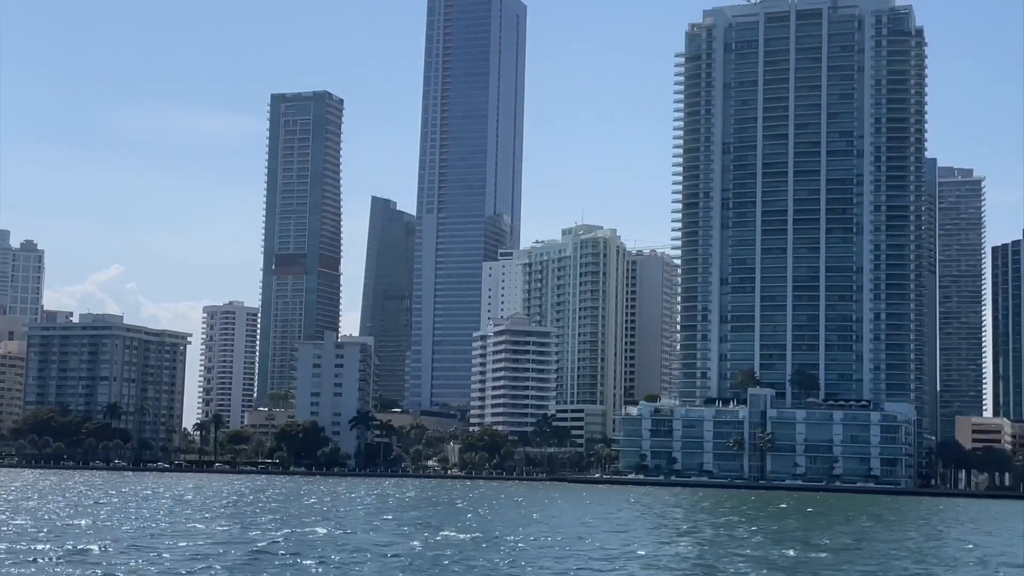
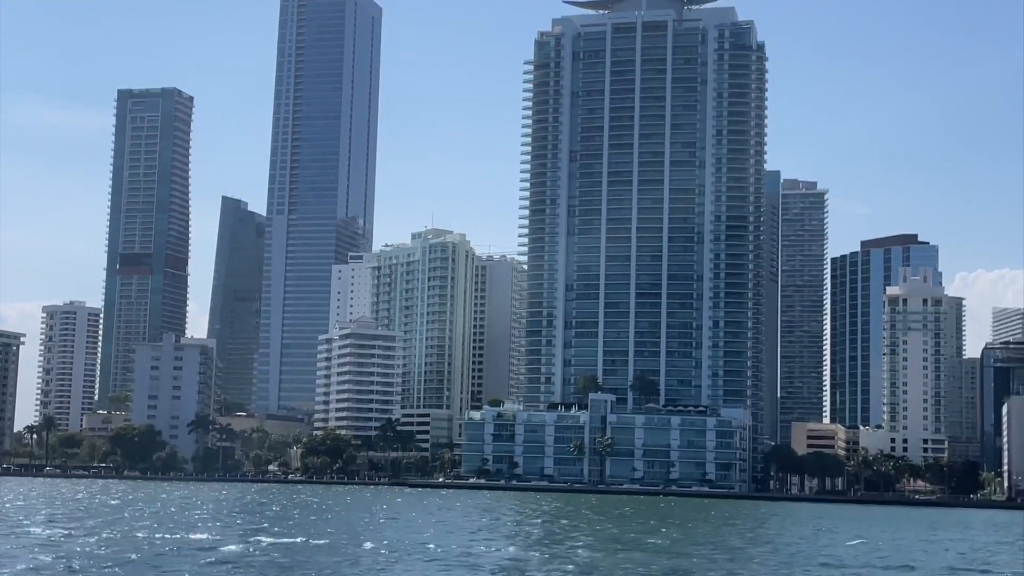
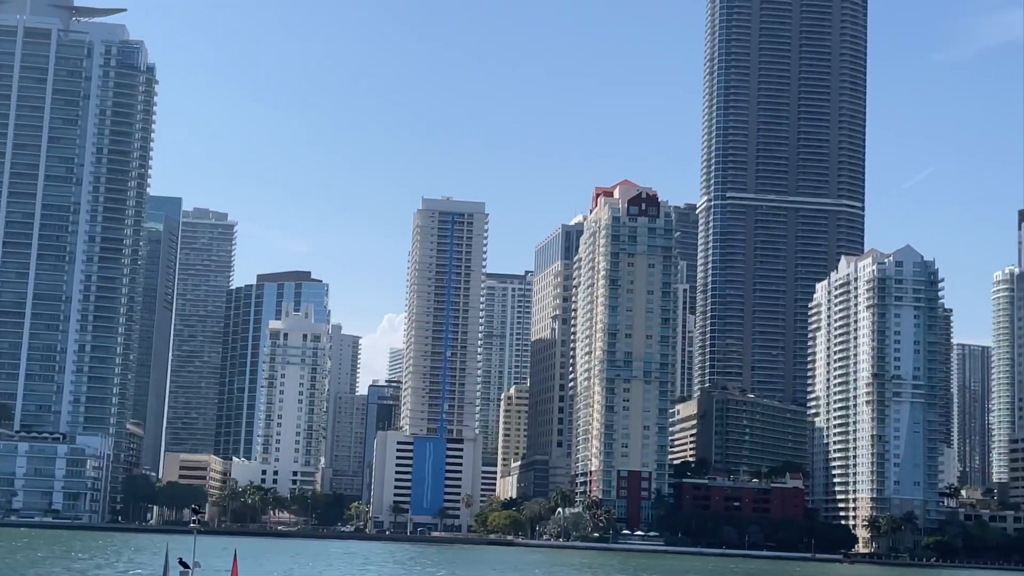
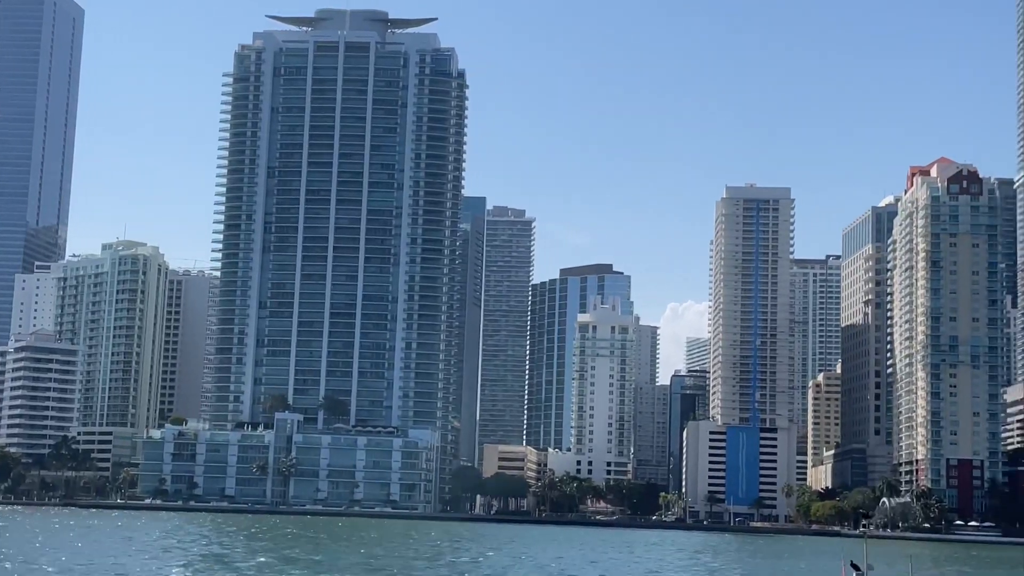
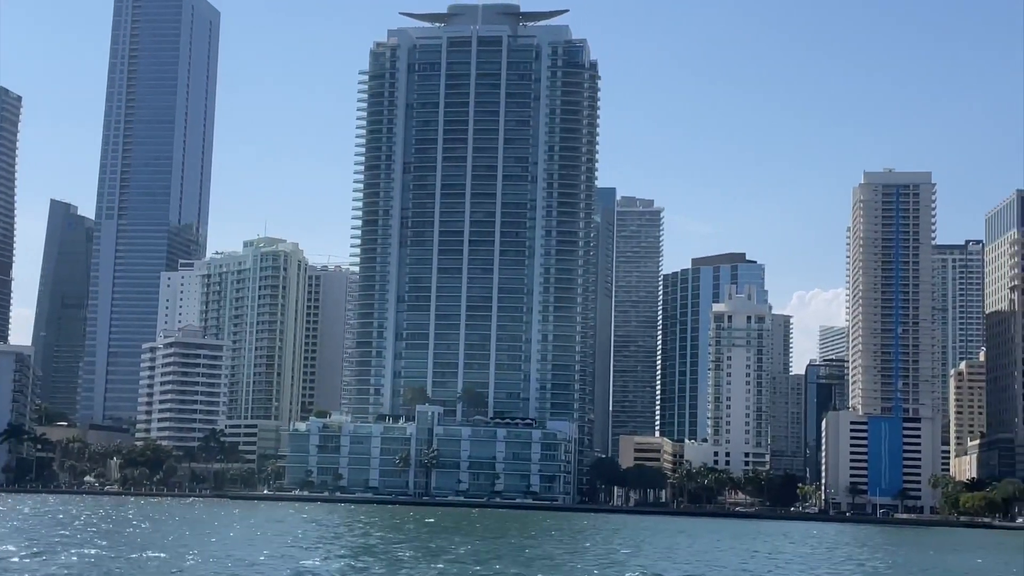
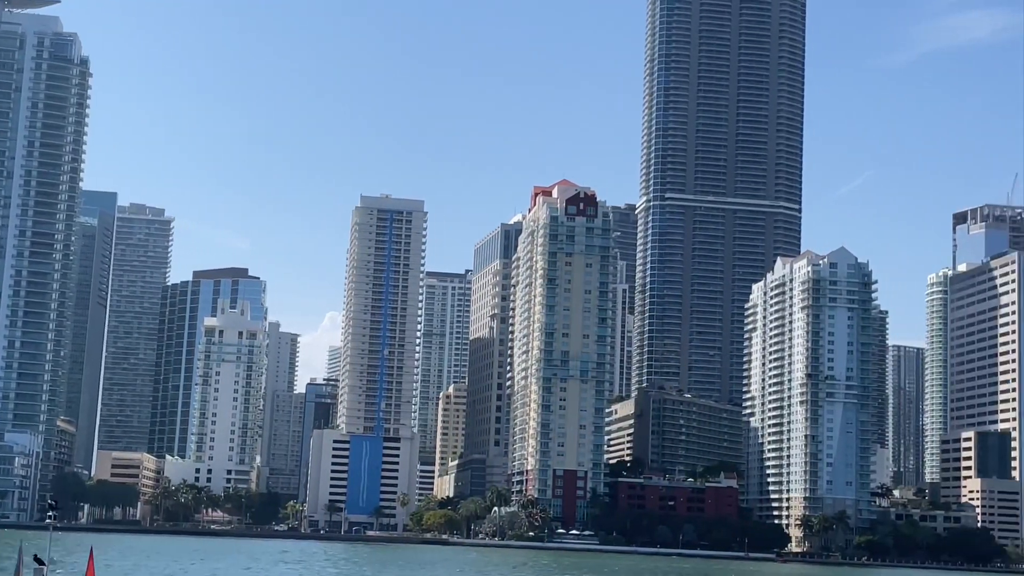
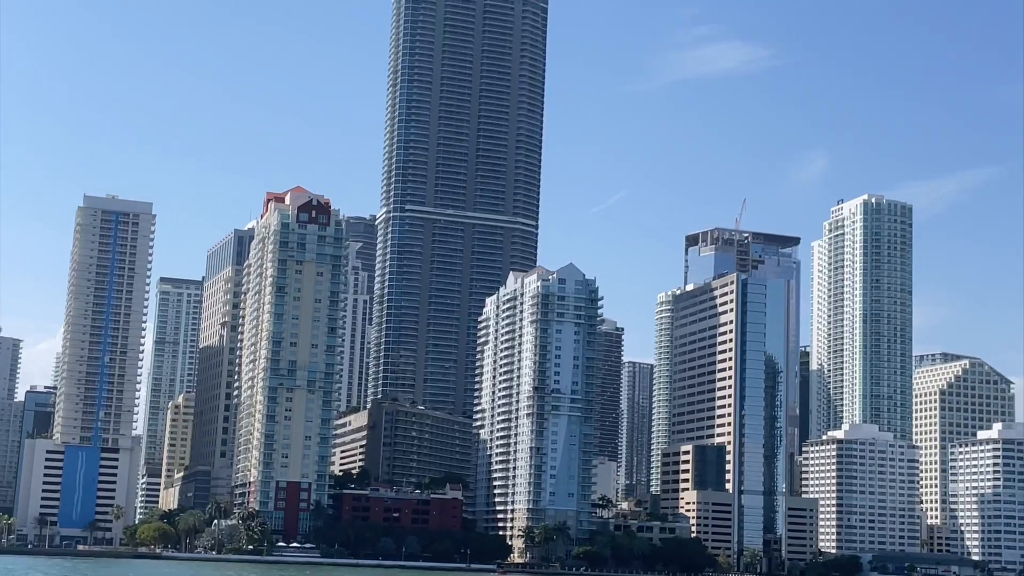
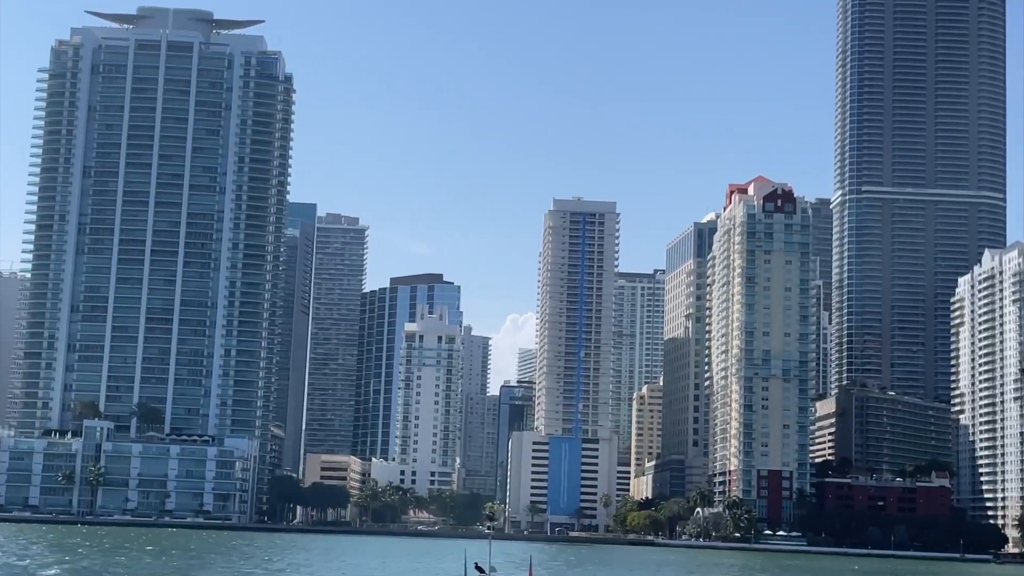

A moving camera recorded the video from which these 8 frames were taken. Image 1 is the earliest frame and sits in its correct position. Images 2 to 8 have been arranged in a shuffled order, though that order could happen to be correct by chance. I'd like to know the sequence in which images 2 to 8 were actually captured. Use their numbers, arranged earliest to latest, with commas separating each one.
2, 5, 4, 8, 3, 6, 7
